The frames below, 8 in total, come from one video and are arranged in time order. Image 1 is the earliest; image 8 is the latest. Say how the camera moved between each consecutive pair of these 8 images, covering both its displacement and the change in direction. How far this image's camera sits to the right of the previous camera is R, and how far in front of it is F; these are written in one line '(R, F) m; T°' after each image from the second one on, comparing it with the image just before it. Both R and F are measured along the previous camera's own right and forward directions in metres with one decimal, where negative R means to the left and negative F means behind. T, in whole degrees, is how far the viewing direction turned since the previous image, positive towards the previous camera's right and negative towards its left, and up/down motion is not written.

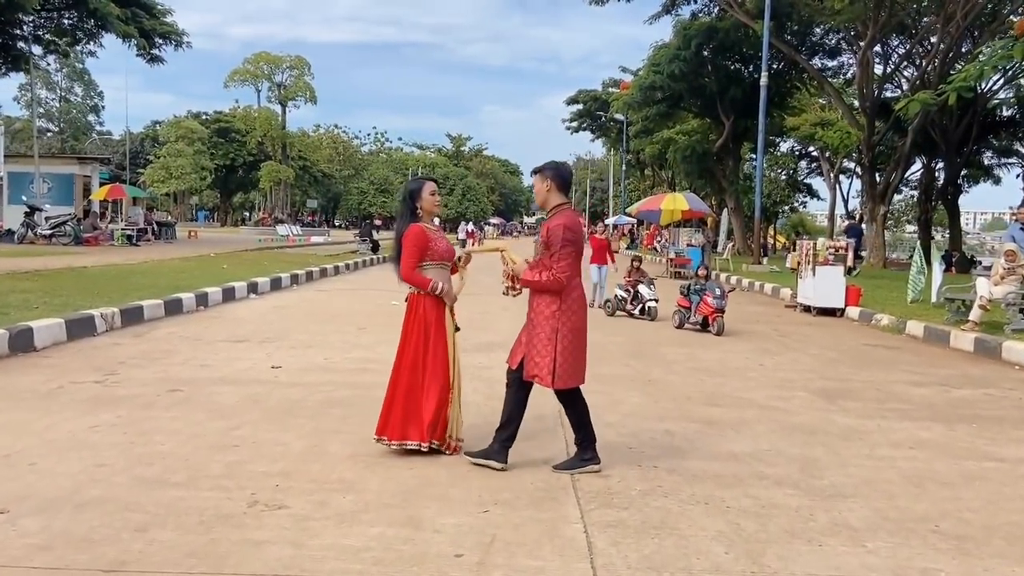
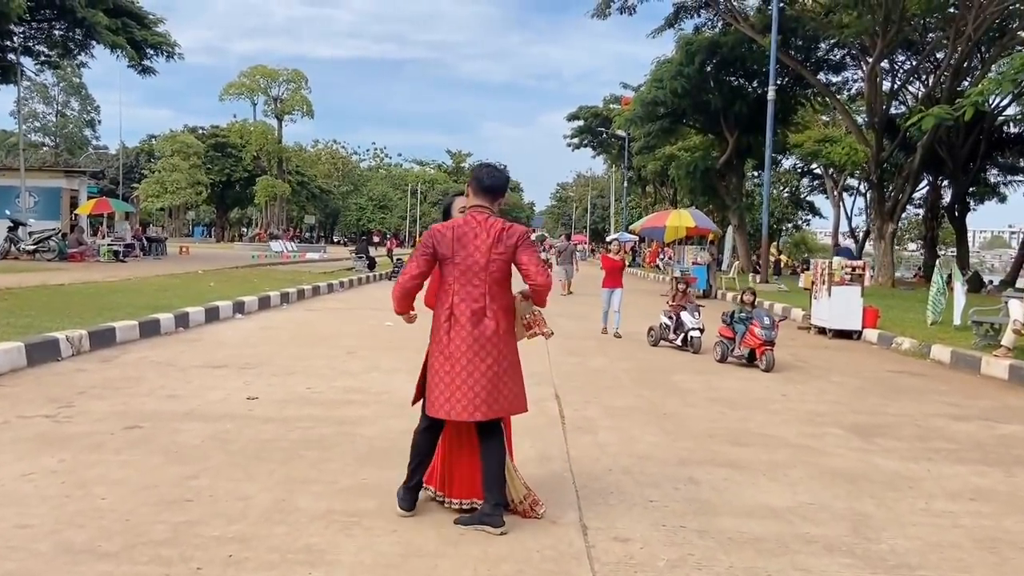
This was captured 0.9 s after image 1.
(0.0, +0.7) m; 0°
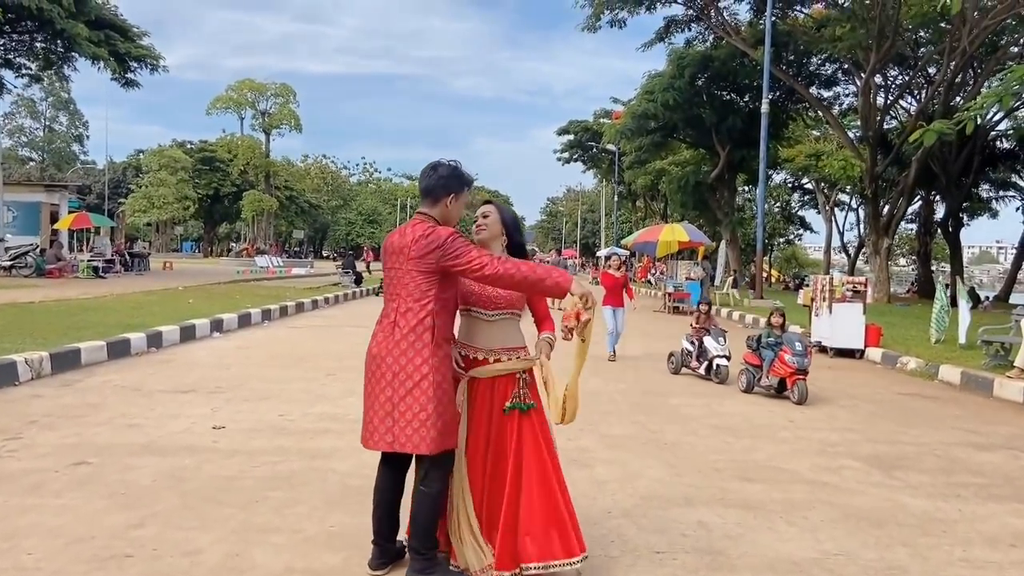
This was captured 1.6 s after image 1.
(0.0, +0.5) m; +1°
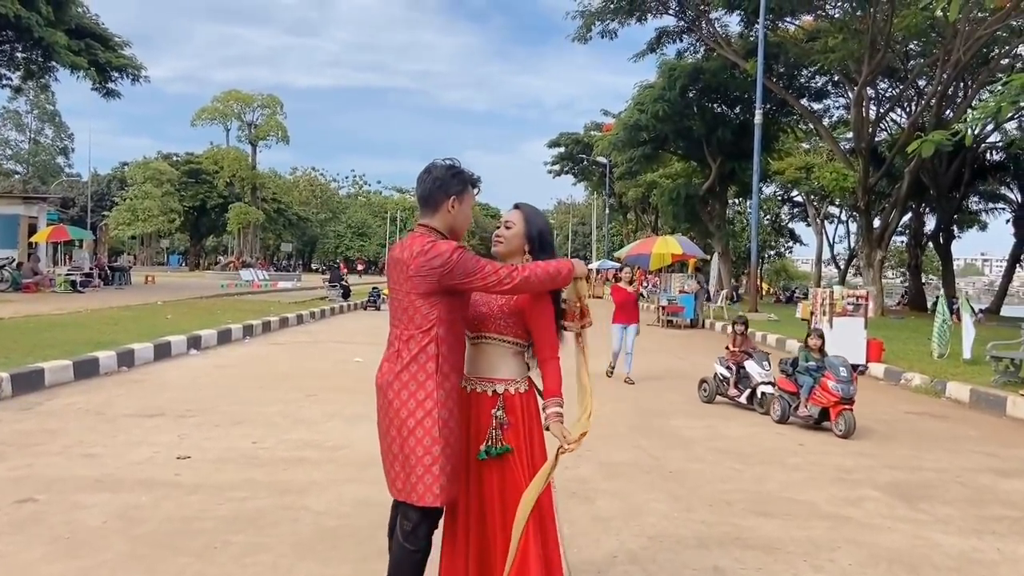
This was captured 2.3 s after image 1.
(0.0, +0.5) m; +1°
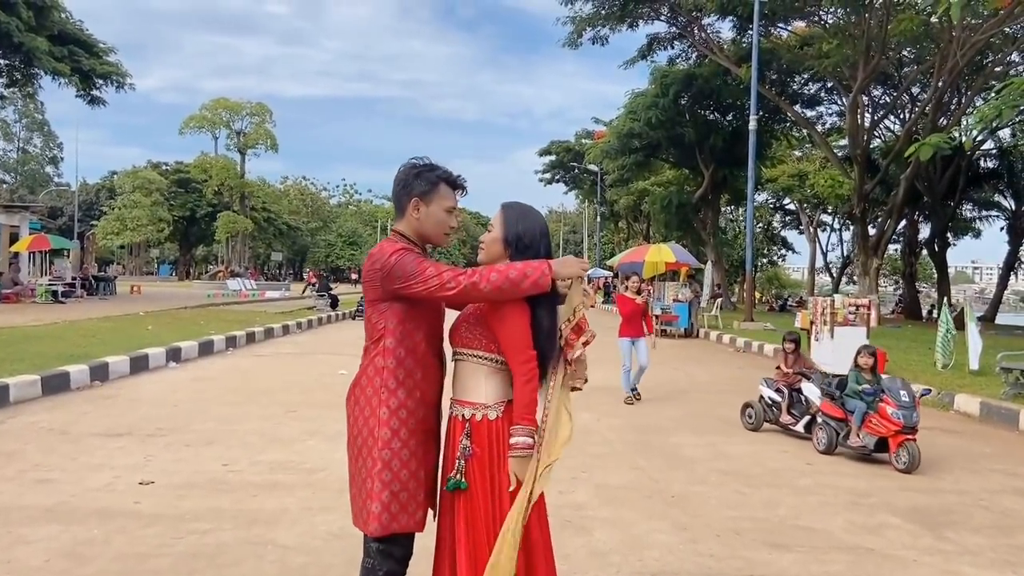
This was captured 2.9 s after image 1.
(0.0, +0.4) m; +1°
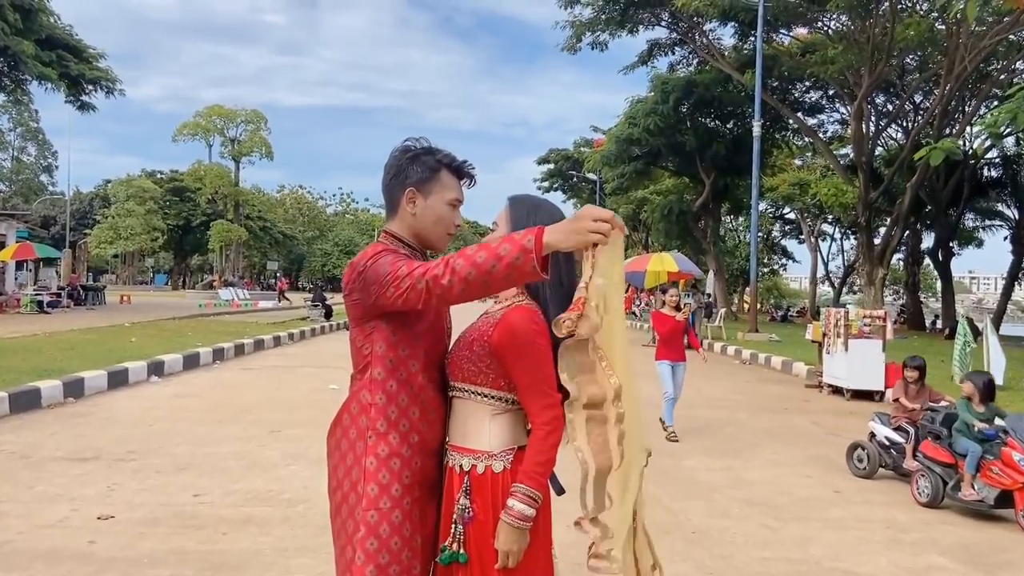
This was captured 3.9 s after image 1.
(0.0, +0.5) m; 0°
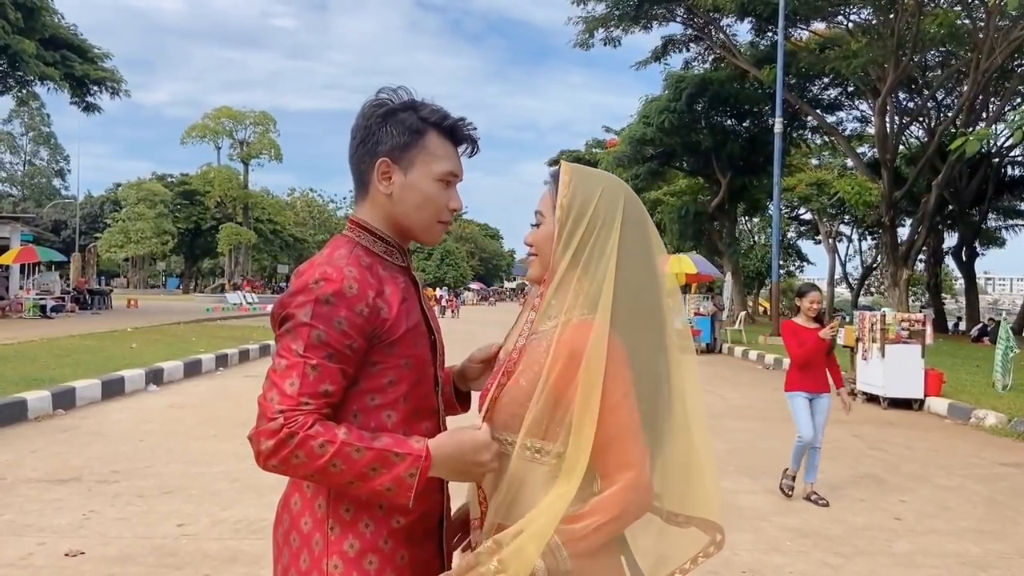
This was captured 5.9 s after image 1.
(-0.1, +0.6) m; -1°
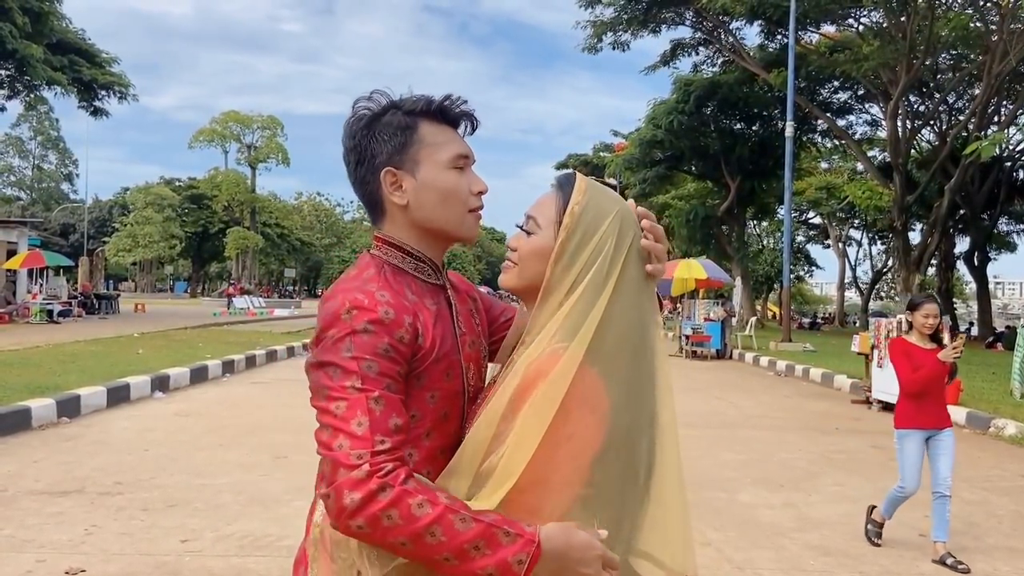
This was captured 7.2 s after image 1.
(0.0, +0.1) m; 0°
